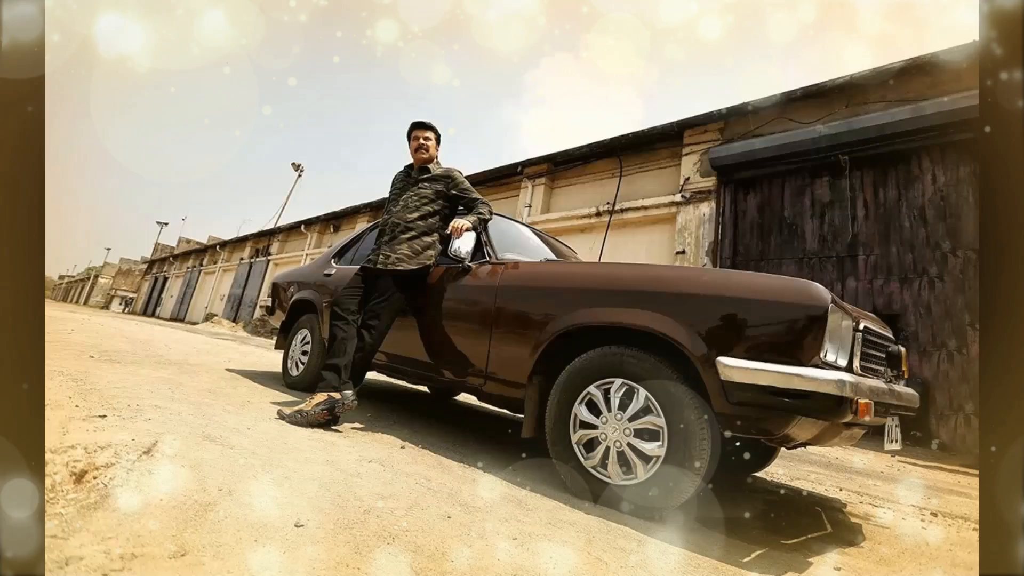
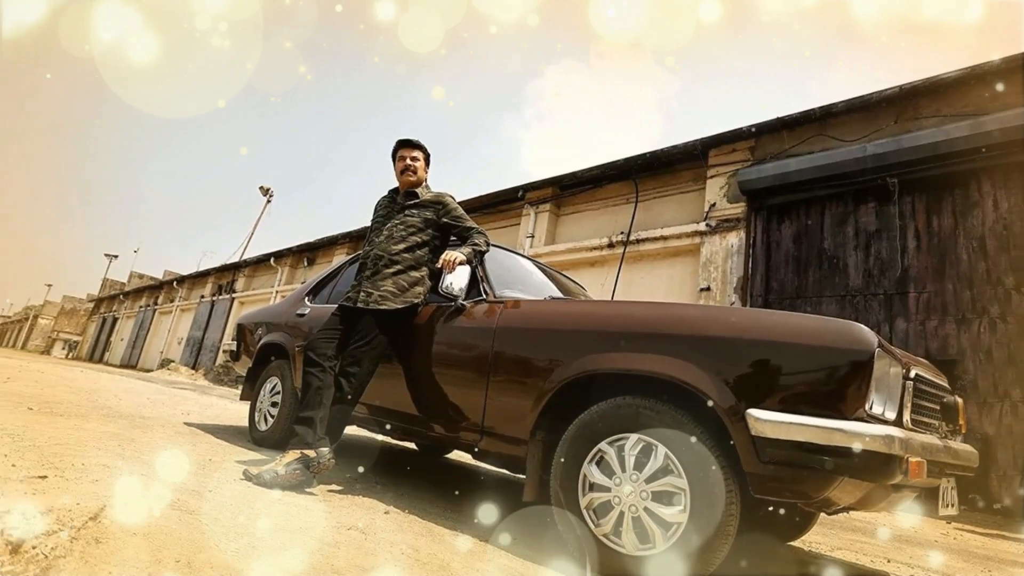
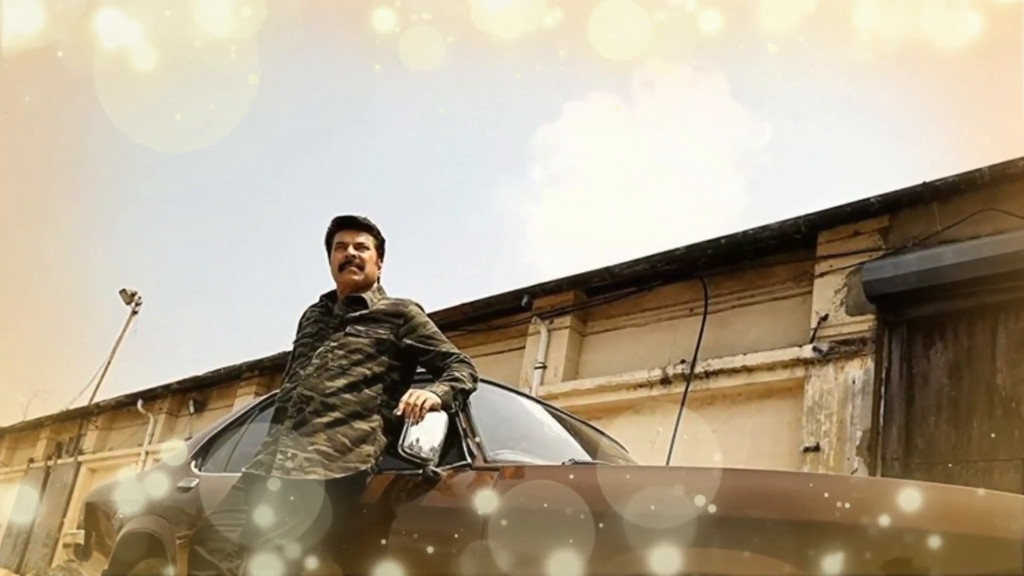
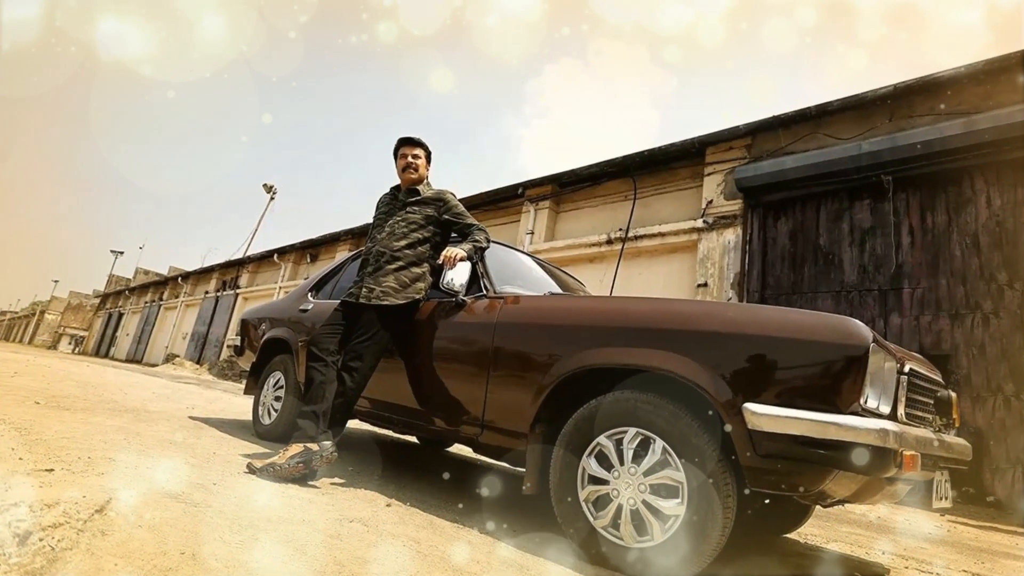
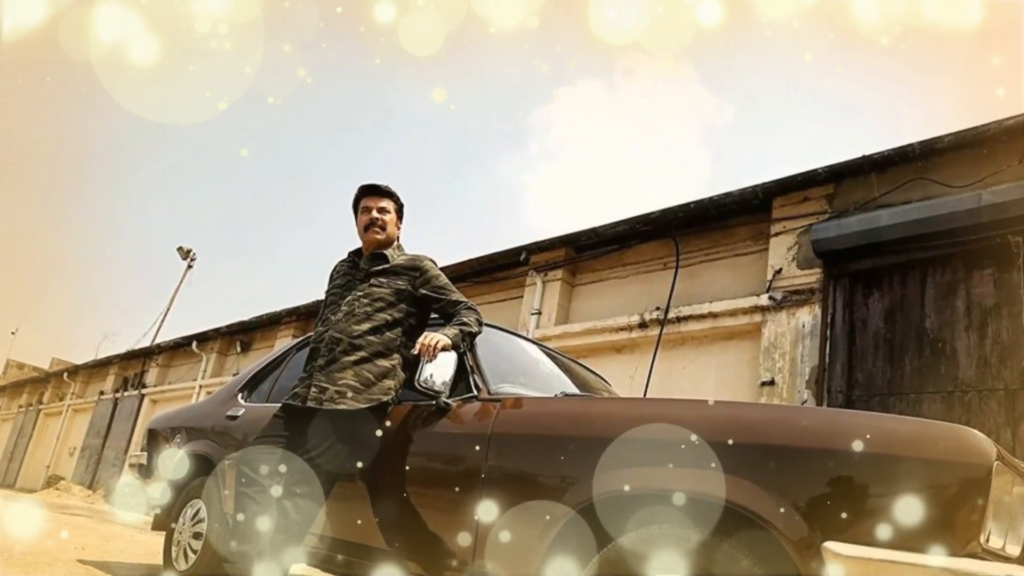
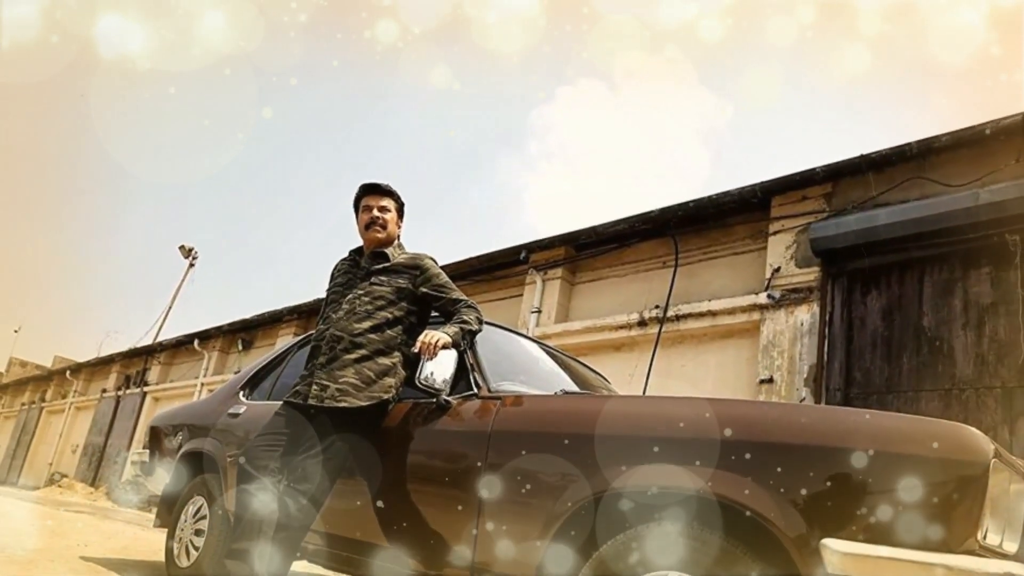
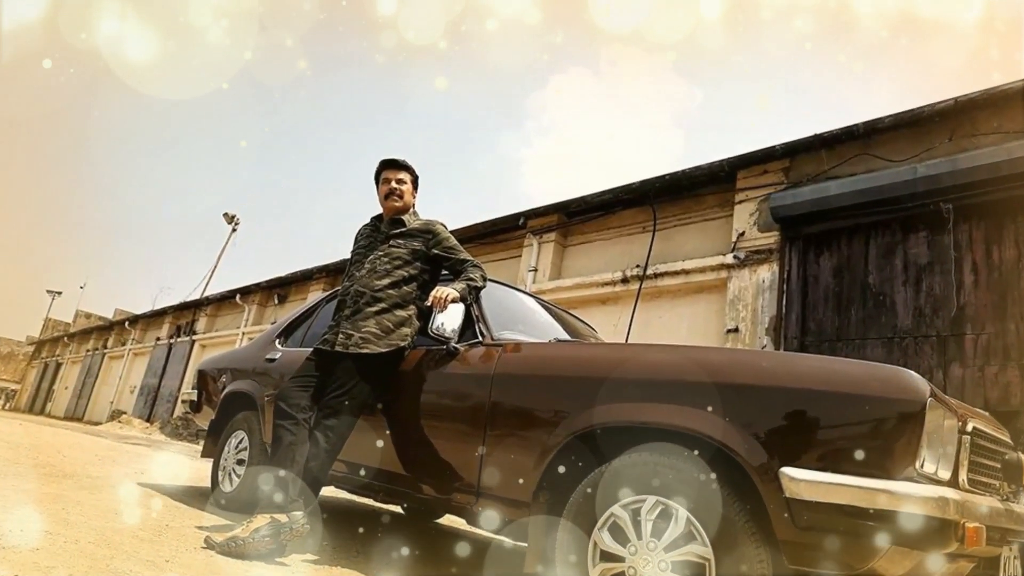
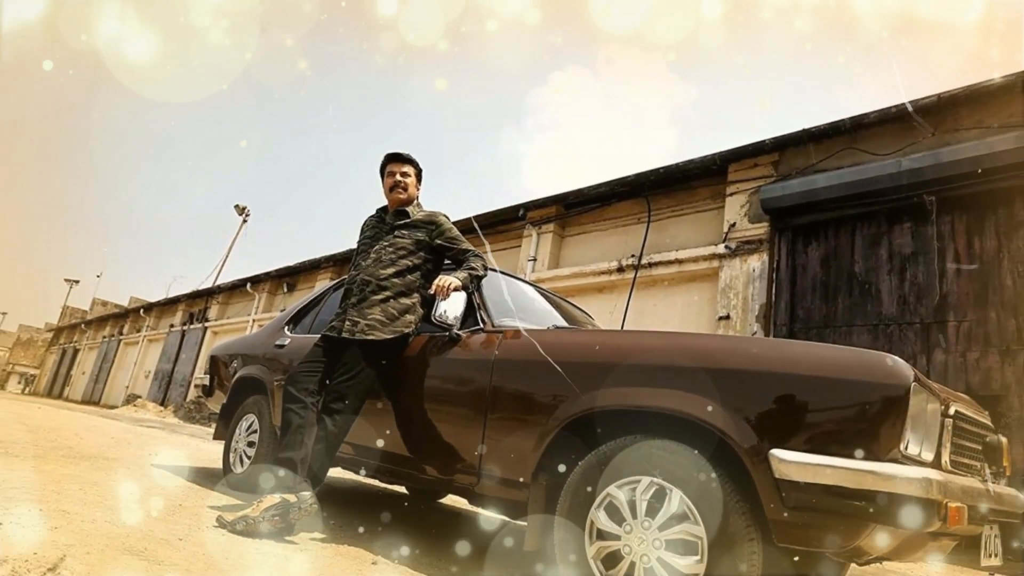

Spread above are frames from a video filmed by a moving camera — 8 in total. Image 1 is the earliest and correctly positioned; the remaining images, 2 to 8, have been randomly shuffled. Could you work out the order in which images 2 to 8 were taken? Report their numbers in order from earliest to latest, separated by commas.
4, 7, 5, 3, 6, 8, 2
